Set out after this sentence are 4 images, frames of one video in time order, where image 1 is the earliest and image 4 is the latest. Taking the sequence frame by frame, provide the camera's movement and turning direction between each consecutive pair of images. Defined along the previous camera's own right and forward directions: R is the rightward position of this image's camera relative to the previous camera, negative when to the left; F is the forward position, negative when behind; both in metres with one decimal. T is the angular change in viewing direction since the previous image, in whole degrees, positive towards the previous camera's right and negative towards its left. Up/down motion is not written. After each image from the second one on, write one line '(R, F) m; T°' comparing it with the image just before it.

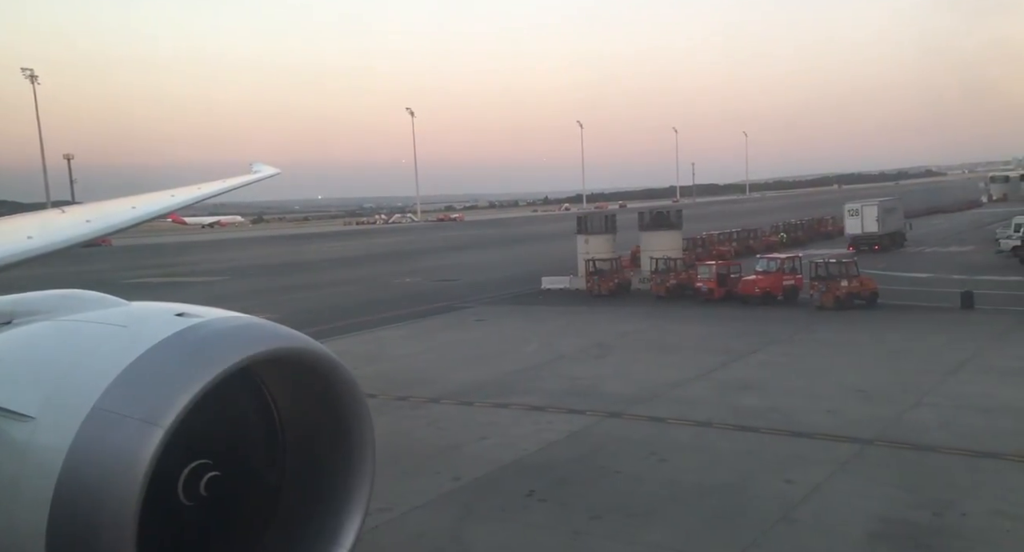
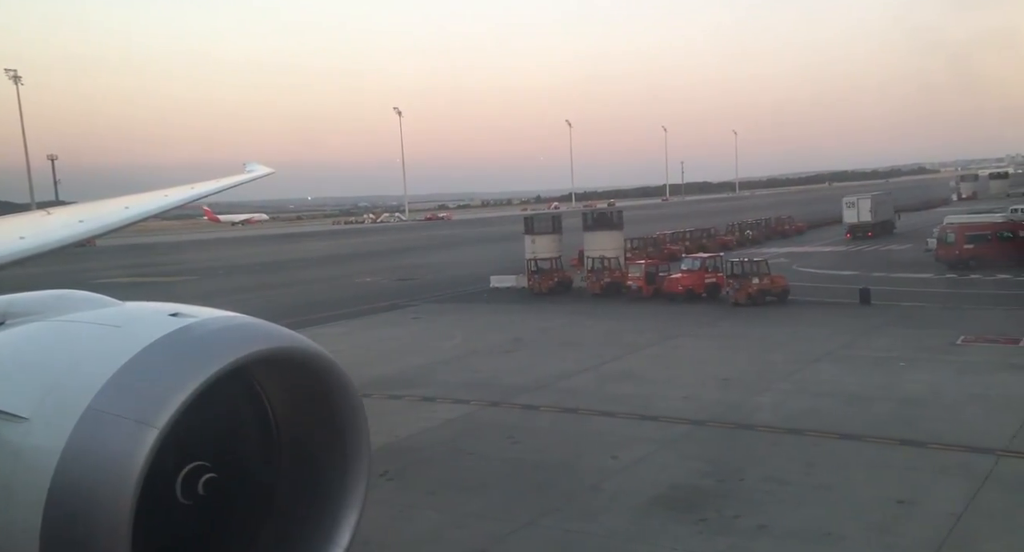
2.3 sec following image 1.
(+1.8, -1.4) m; 0°
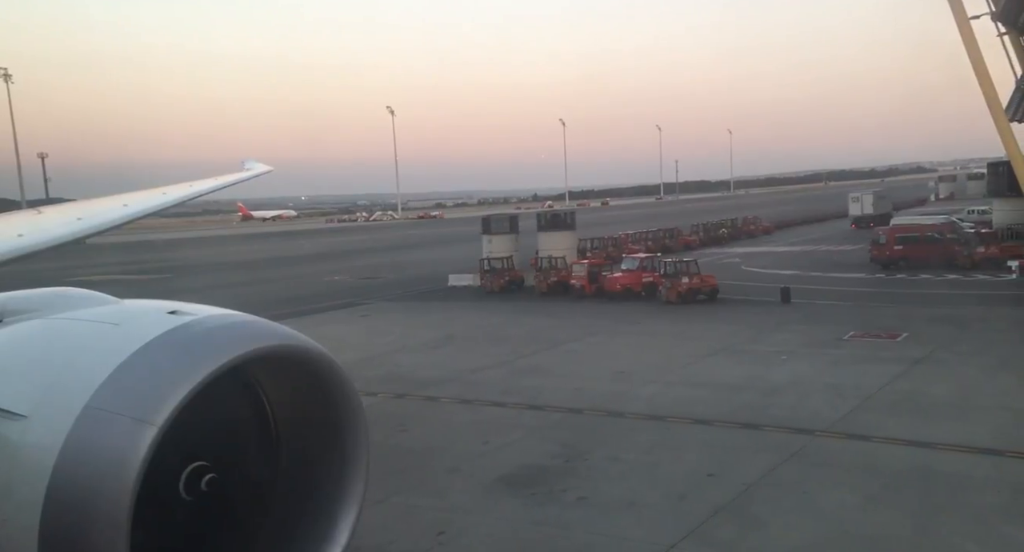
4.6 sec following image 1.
(+1.7, -1.1) m; 0°
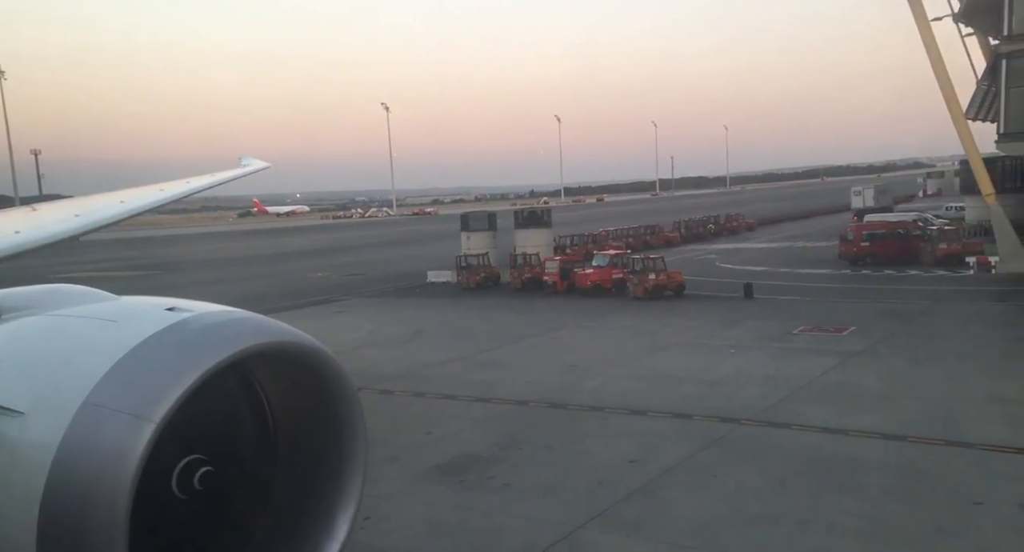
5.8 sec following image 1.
(+0.8, -0.5) m; 0°
